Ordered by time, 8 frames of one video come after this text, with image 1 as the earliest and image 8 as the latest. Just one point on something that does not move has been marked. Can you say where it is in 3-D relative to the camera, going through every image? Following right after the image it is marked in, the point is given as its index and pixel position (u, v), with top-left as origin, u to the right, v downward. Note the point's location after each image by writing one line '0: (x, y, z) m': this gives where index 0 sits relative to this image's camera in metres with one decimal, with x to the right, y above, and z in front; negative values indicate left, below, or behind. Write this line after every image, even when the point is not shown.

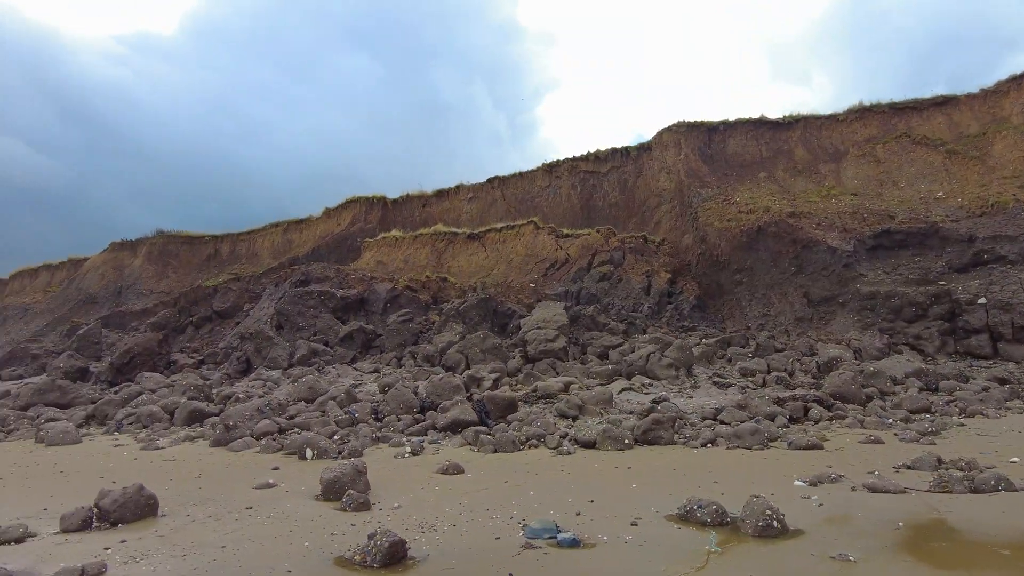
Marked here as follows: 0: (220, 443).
0: (-3.1, -1.7, +7.3) m
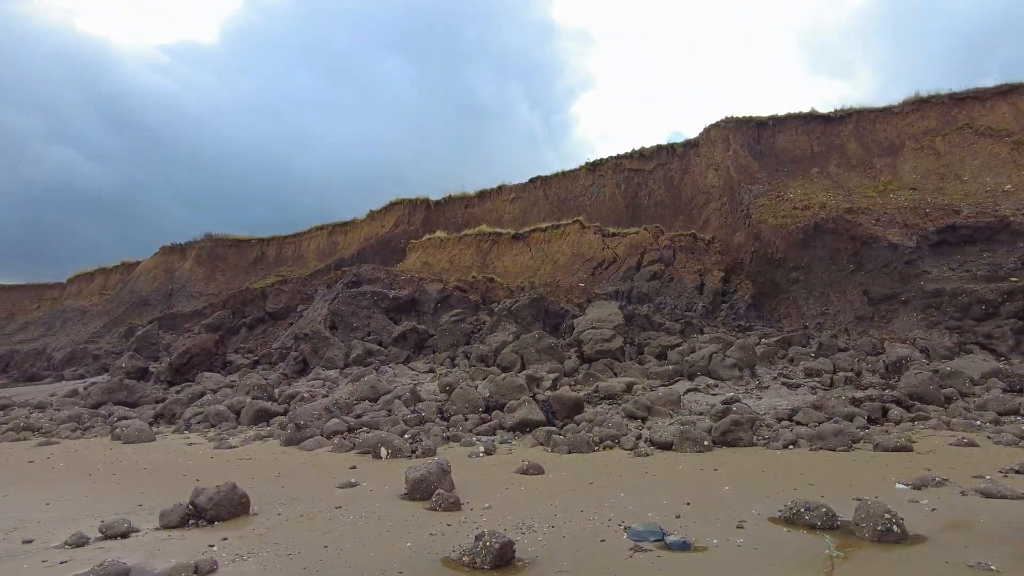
0: (-2.4, -1.7, +7.4) m
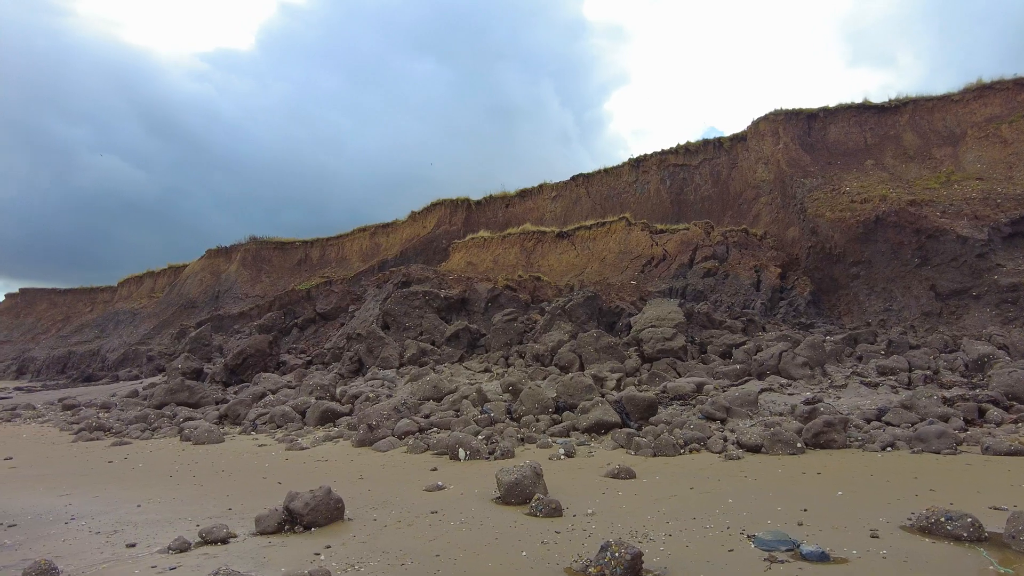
0: (-1.6, -1.7, +7.3) m
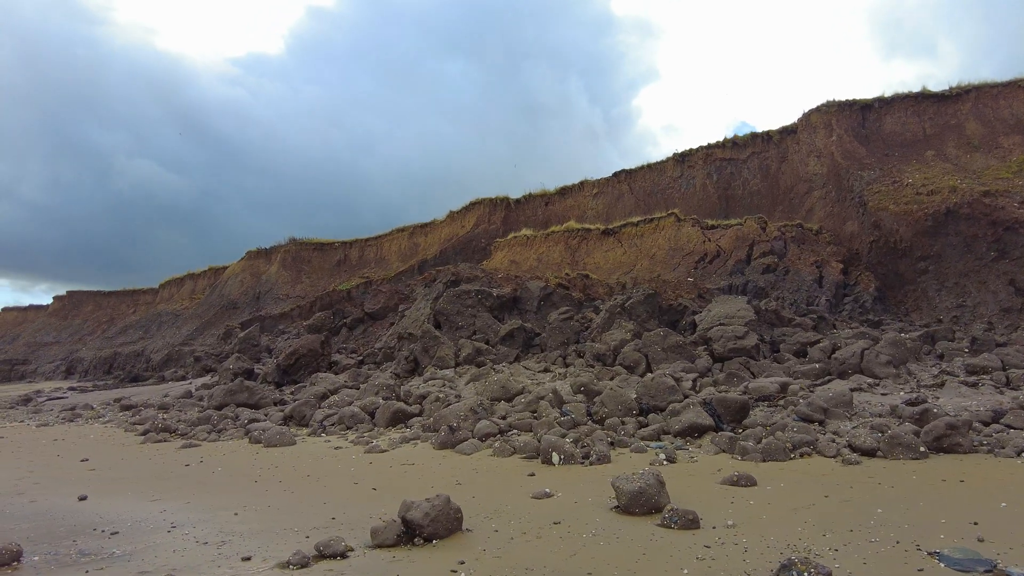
0: (-0.7, -1.6, +7.0) m
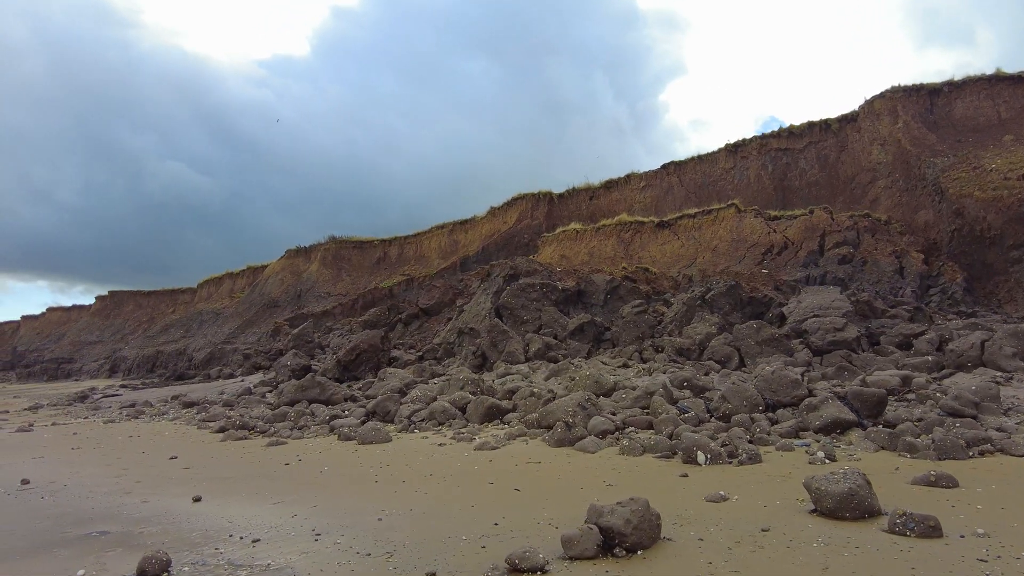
0: (+0.5, -1.5, +6.5) m
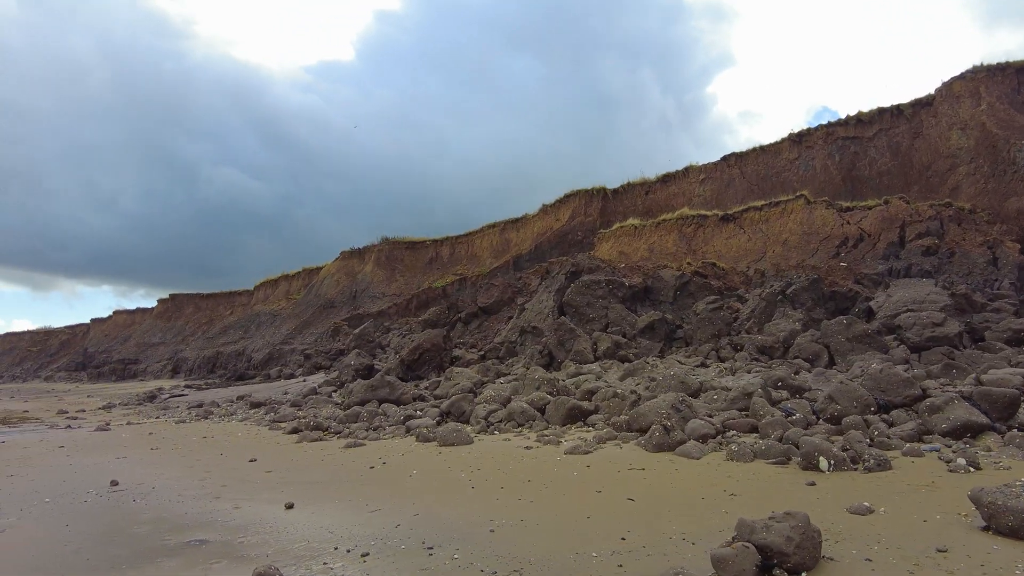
0: (+1.4, -1.4, +6.1) m
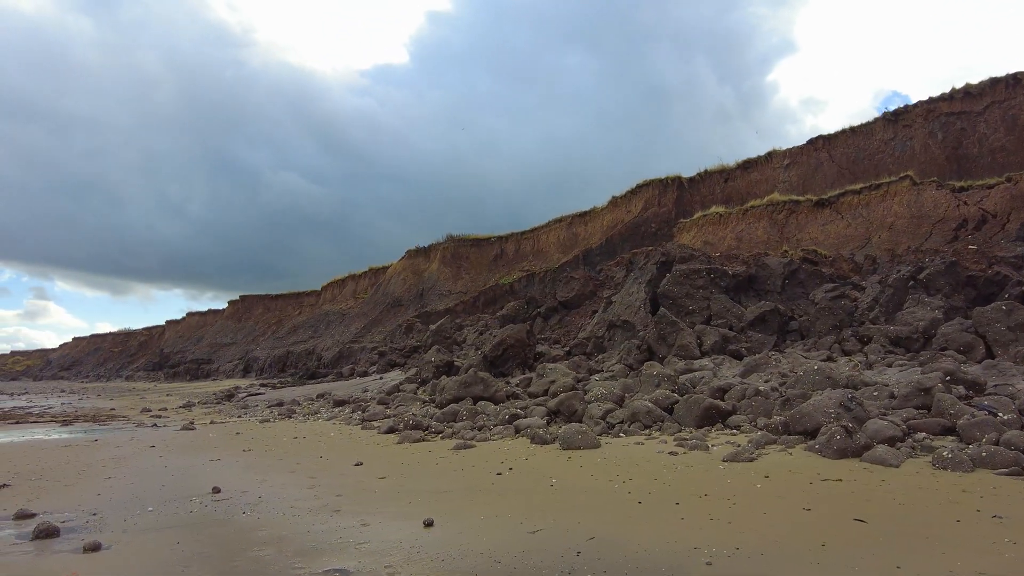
0: (+2.5, -1.2, +5.1) m
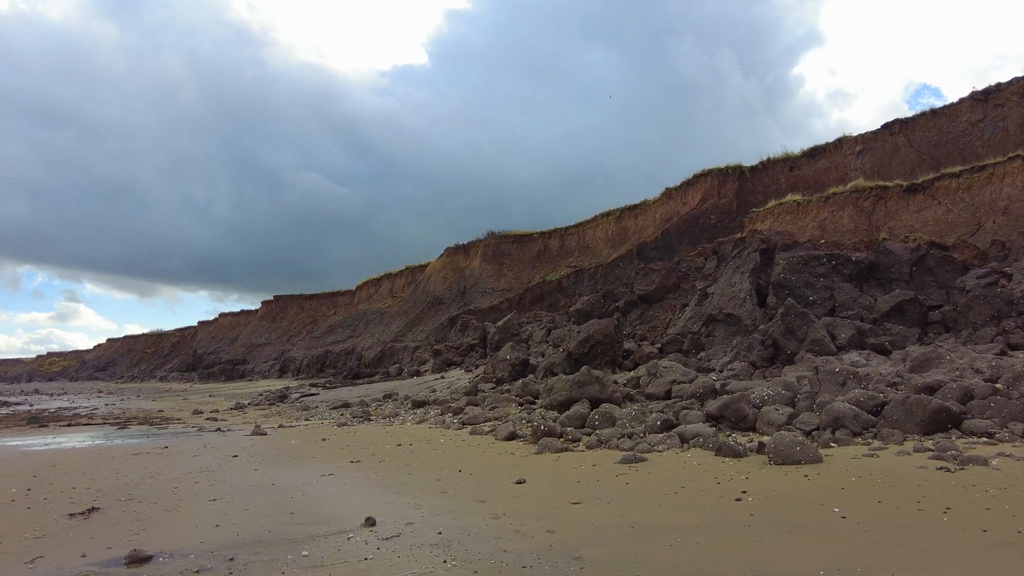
0: (+4.0, -1.0, +3.6) m
